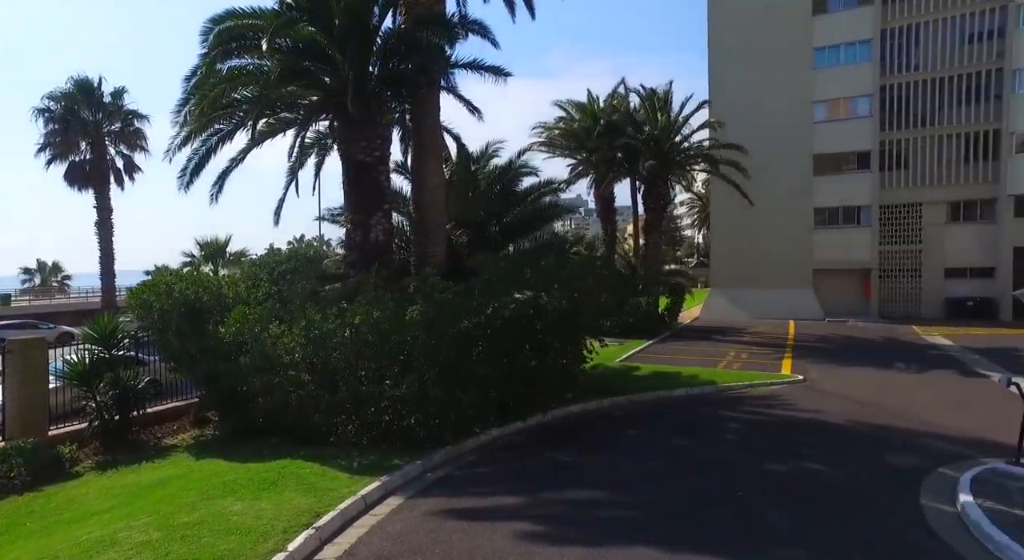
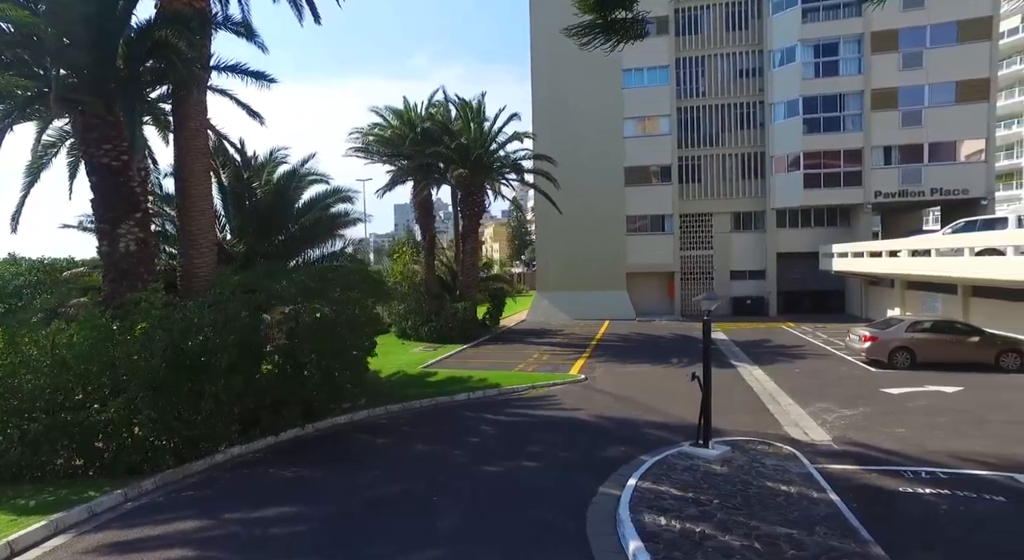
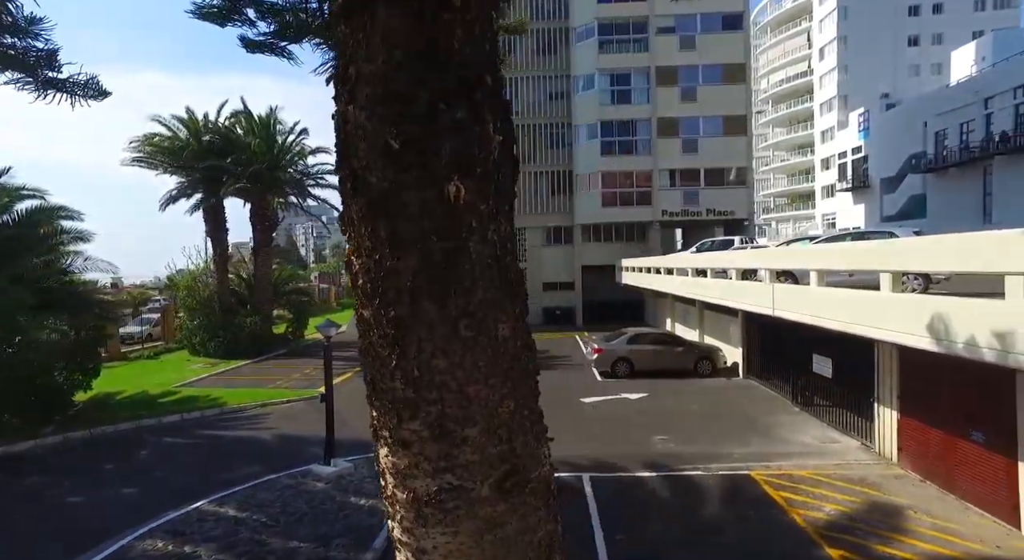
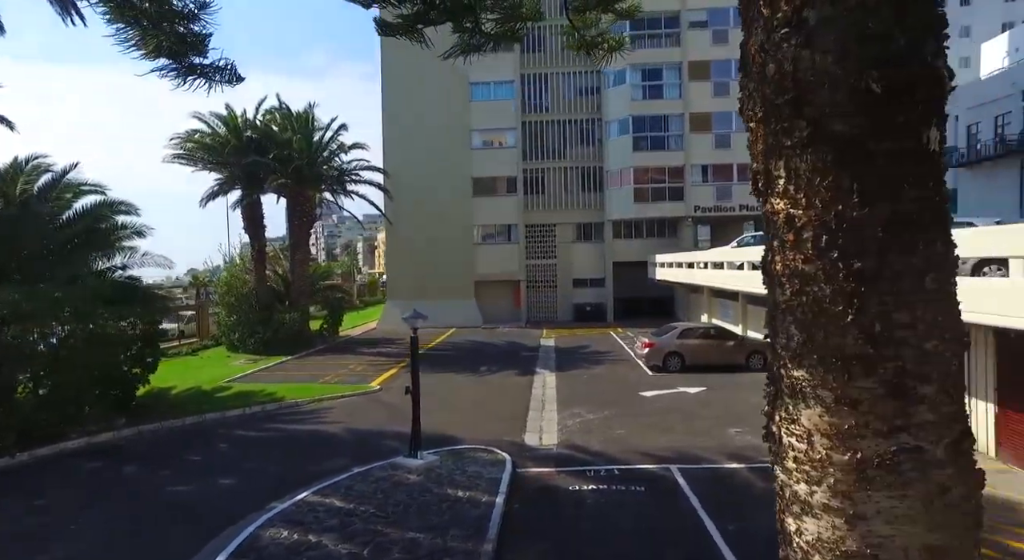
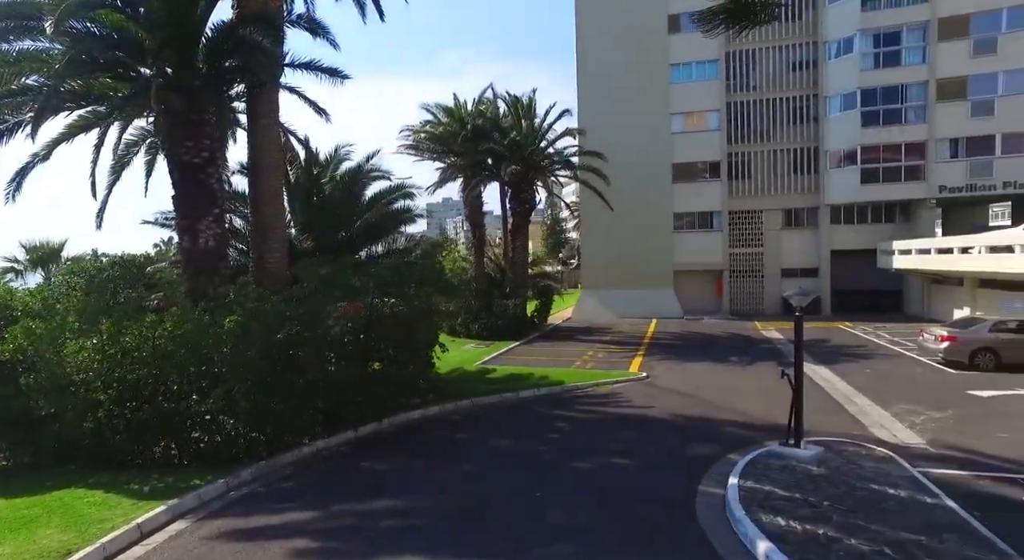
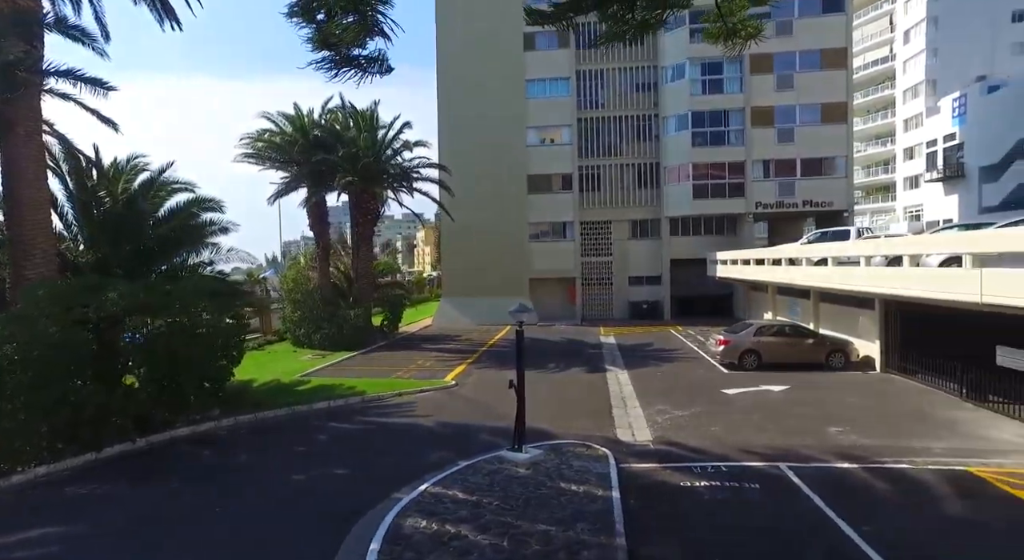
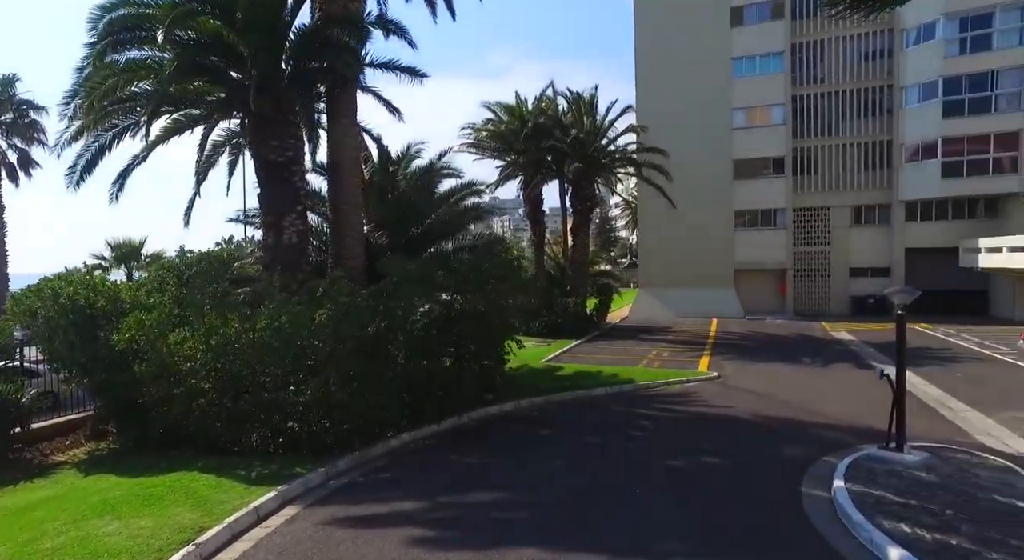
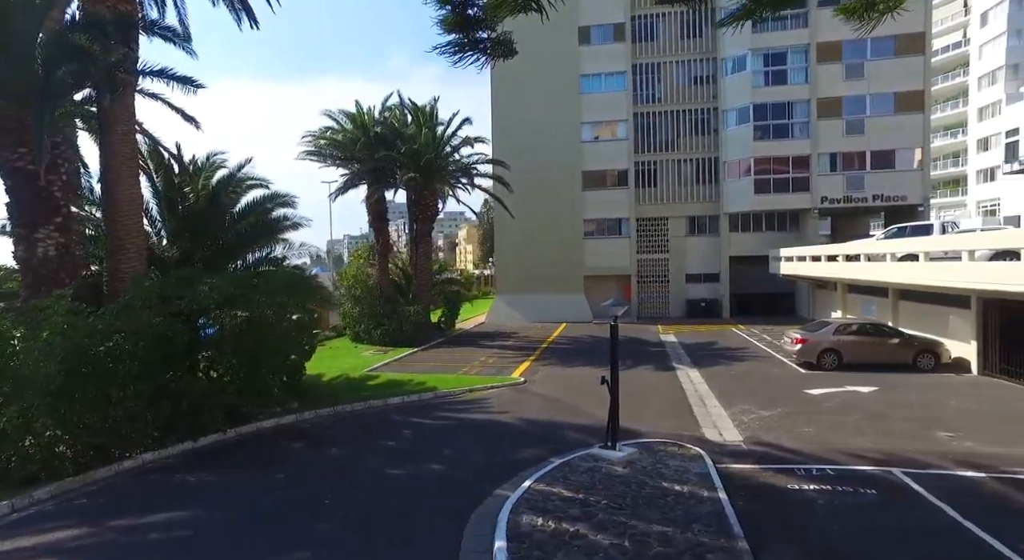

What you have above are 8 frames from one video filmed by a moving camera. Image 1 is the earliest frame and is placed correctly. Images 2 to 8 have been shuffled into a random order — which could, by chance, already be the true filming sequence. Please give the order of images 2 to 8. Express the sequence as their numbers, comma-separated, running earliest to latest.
7, 5, 2, 8, 6, 4, 3
